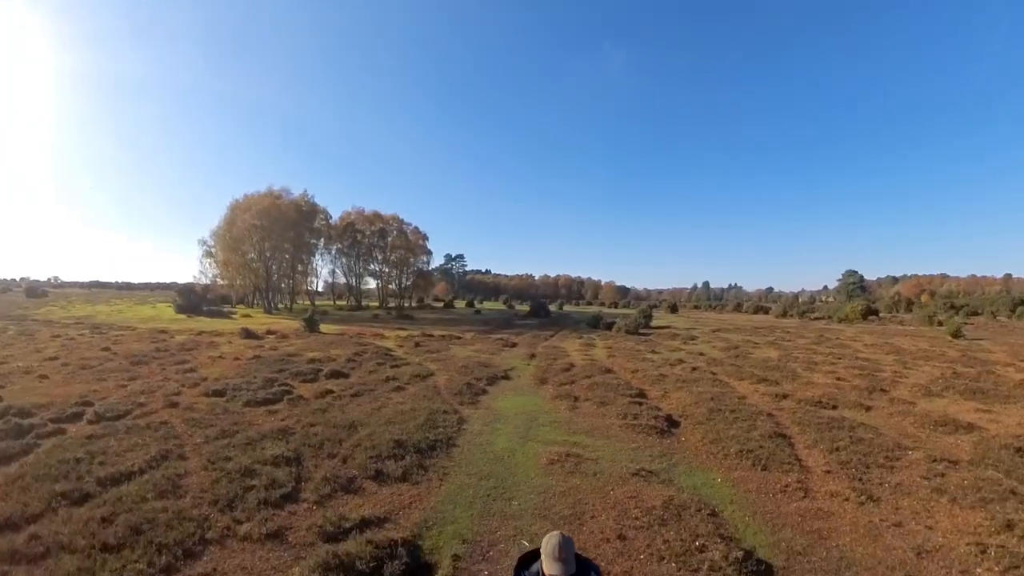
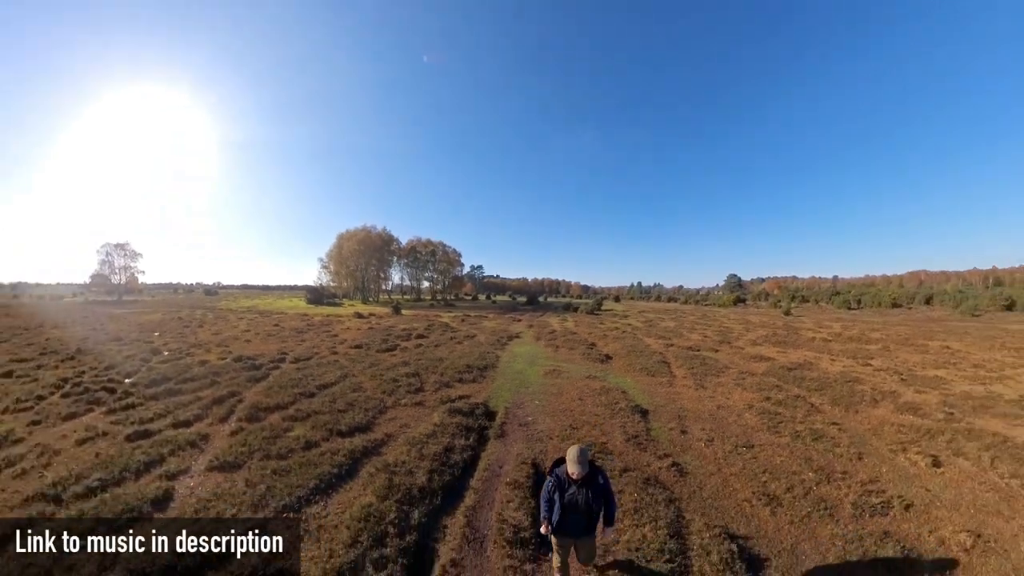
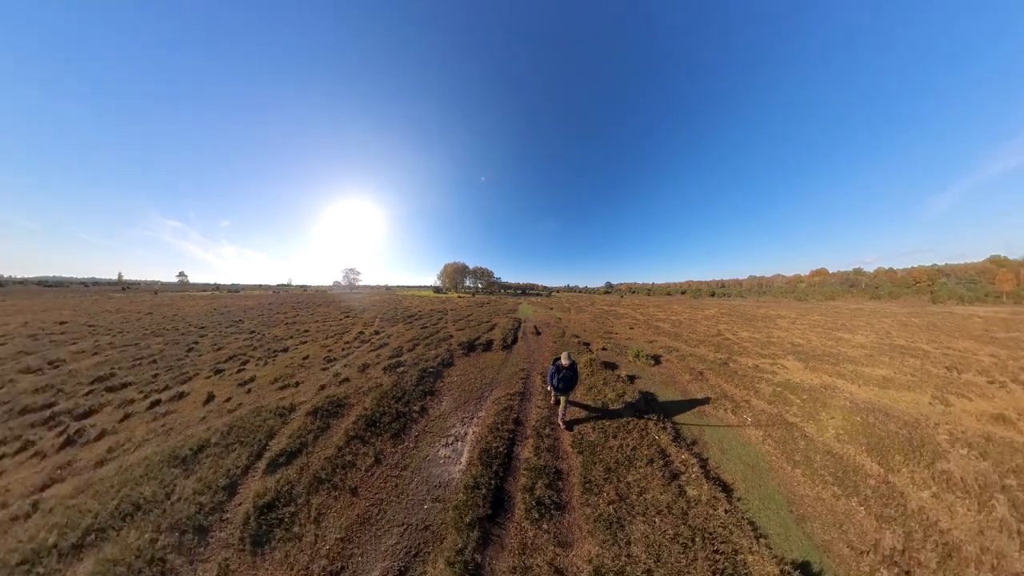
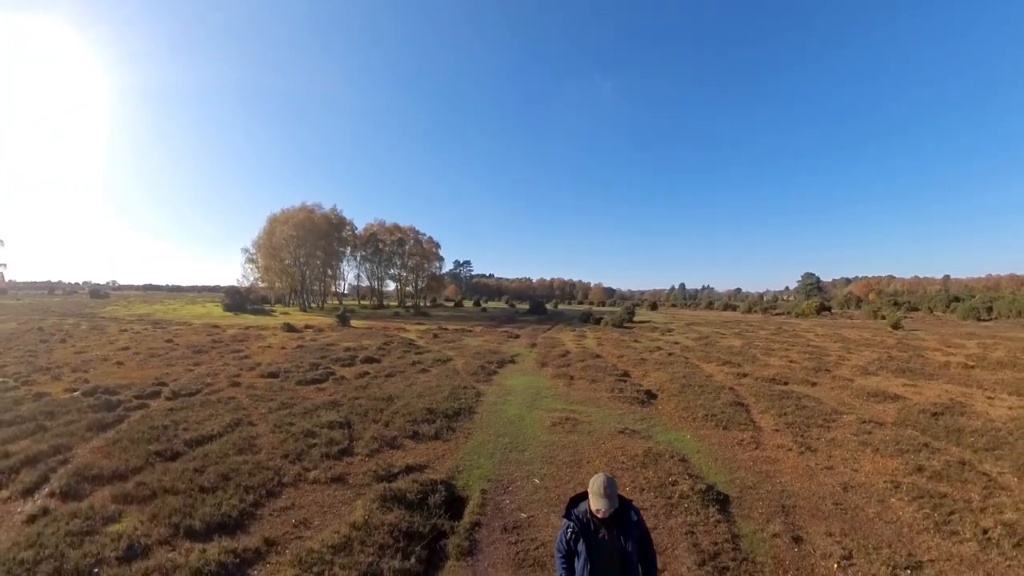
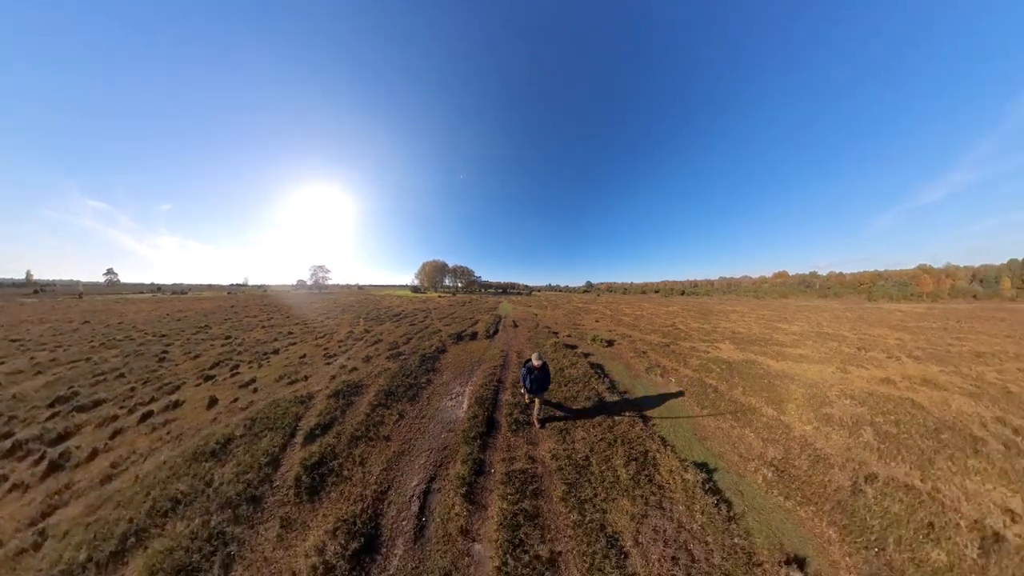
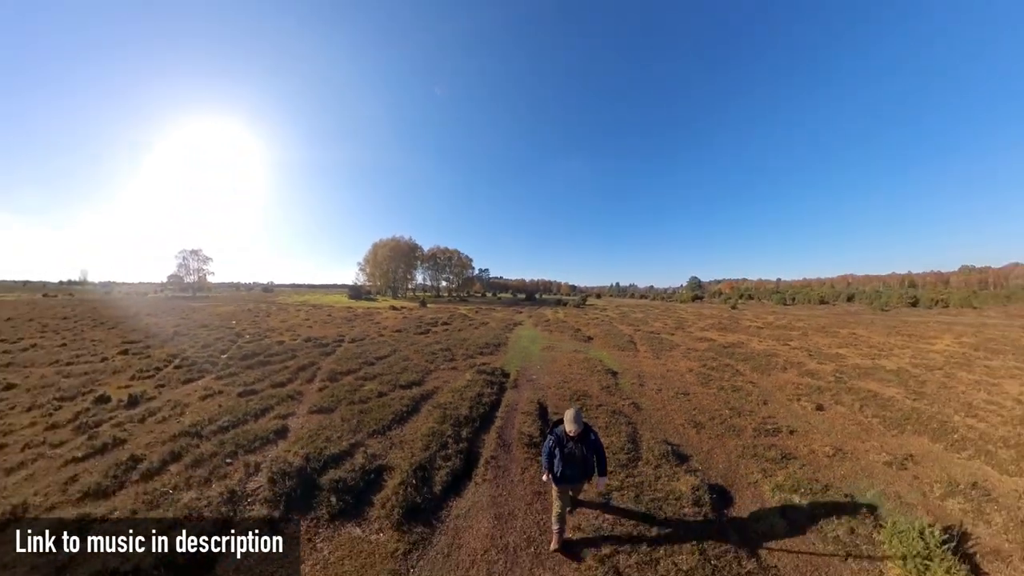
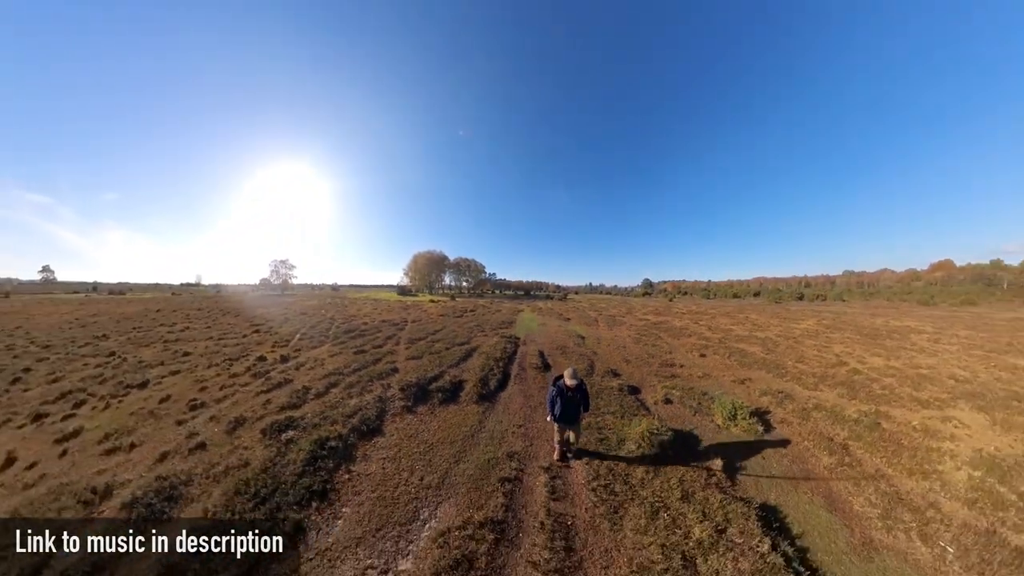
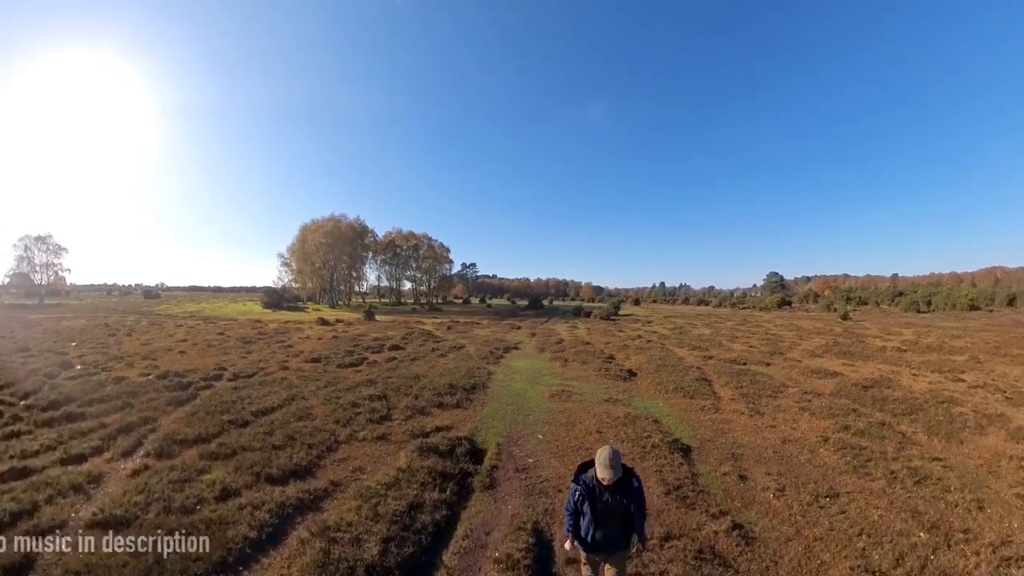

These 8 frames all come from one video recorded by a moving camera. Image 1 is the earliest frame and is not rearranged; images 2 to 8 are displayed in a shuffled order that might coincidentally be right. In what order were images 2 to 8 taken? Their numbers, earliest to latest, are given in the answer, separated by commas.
4, 8, 2, 6, 7, 3, 5
